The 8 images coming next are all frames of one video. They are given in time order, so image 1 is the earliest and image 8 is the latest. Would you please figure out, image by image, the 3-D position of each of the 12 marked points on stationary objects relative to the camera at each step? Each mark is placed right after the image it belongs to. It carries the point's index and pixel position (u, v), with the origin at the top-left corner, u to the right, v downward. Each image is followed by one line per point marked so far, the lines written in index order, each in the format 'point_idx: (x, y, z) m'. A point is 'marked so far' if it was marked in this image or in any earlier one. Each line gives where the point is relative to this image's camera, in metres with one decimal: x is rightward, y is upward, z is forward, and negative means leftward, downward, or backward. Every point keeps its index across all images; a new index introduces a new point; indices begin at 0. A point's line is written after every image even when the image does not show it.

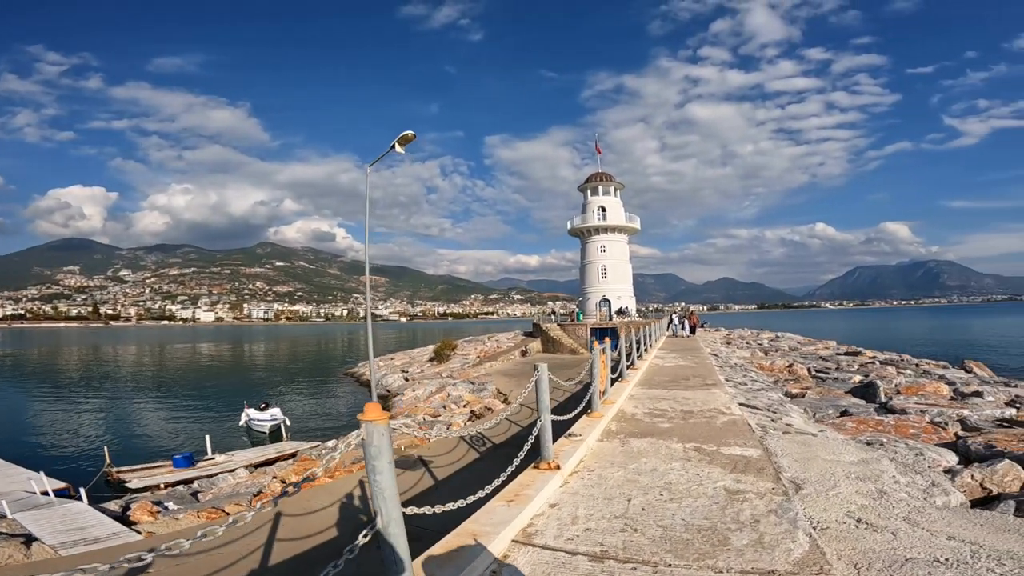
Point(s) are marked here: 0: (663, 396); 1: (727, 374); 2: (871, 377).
0: (+2.7, -1.9, +9.1) m
1: (+5.3, -2.1, +12.6) m
2: (+10.3, -2.6, +14.8) m
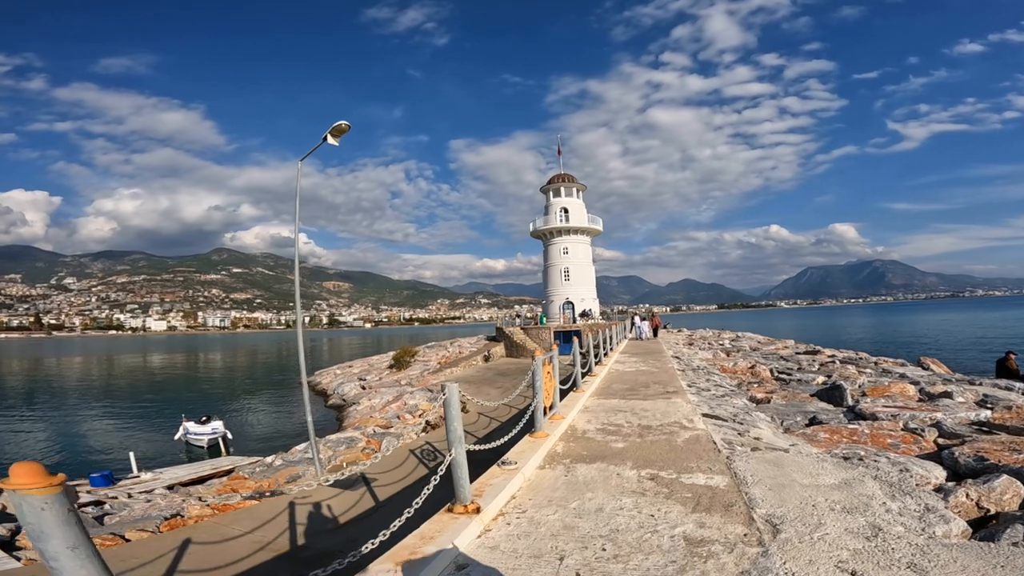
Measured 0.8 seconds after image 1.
0: (+1.7, -1.9, +8.1) m
1: (+4.1, -2.1, +11.8) m
2: (+8.9, -2.5, +14.4) m
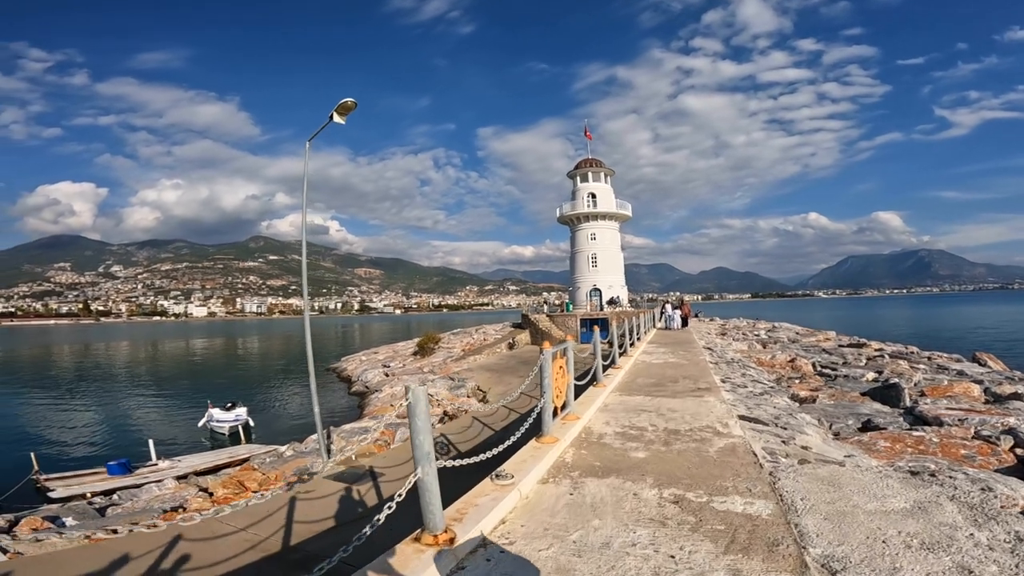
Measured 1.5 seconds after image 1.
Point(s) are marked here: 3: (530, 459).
0: (+1.9, -1.7, +7.2) m
1: (+4.5, -1.8, +10.8) m
2: (+9.4, -2.2, +13.0) m
3: (+0.2, -1.6, +4.7) m
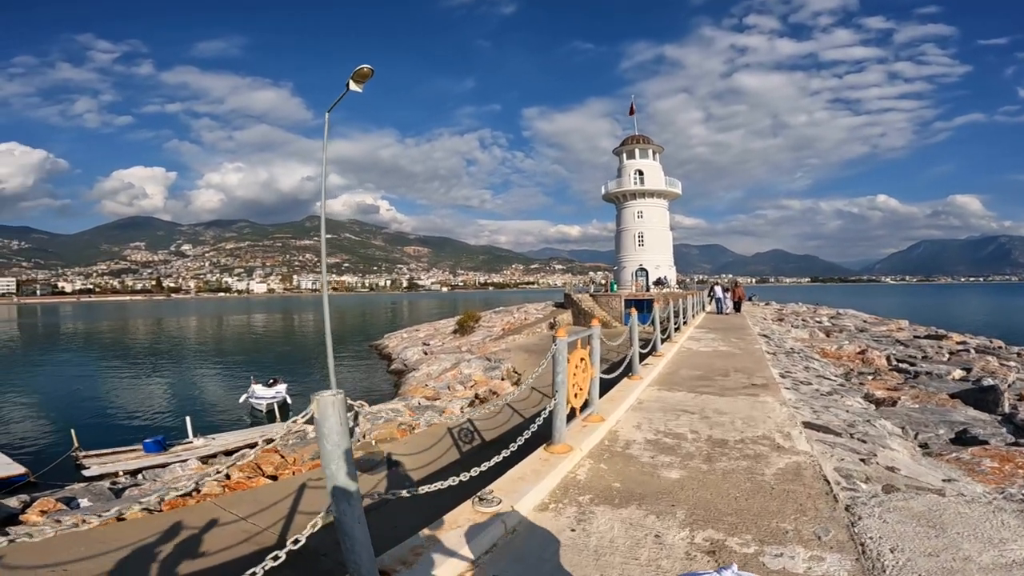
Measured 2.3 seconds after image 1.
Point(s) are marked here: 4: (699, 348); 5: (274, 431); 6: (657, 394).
0: (+2.0, -1.4, +6.1) m
1: (+5.0, -1.4, +9.4) m
2: (+10.1, -1.8, +11.2) m
3: (+0.1, -1.4, +3.8) m
4: (+4.1, -1.3, +11.3) m
5: (-8.0, -4.6, +17.3) m
6: (+1.9, -1.4, +6.9) m
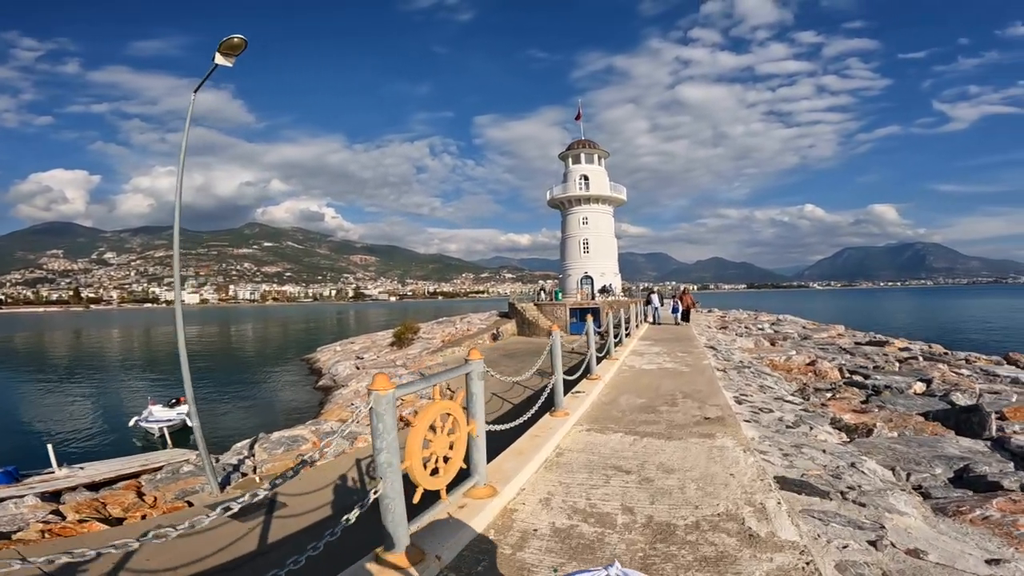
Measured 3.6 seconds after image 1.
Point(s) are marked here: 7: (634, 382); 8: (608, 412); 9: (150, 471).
0: (+0.9, -1.5, +4.4) m
1: (+3.5, -1.5, +8.0) m
2: (+8.4, -1.9, +10.3) m
3: (-0.8, -1.4, +1.9) m
4: (+2.4, -1.5, +9.8) m
5: (-10.1, -4.9, +14.6) m
6: (+0.7, -1.5, +5.3) m
7: (+1.9, -1.5, +8.3) m
8: (+1.2, -1.5, +6.3) m
9: (-9.9, -5.0, +13.7) m
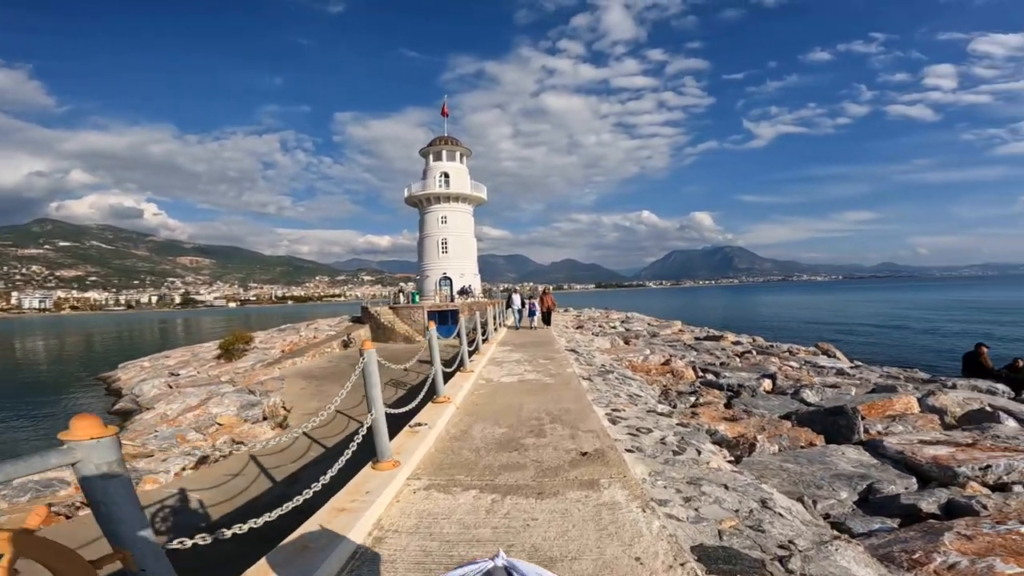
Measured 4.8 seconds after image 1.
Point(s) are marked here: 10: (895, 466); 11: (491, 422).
0: (-0.2, -1.5, +2.9) m
1: (+1.3, -1.5, +7.1) m
2: (+5.4, -1.8, +10.6) m
3: (-1.2, -1.4, 0.0) m
4: (-0.2, -1.5, +8.5) m
5: (-13.5, -5.1, +9.8) m
6: (-0.6, -1.5, +3.6) m
7: (-0.3, -1.5, +6.9) m
8: (-0.5, -1.5, +4.7) m
9: (-13.1, -5.2, +9.0) m
10: (+4.2, -2.0, +5.6) m
11: (-0.2, -1.5, +5.9) m
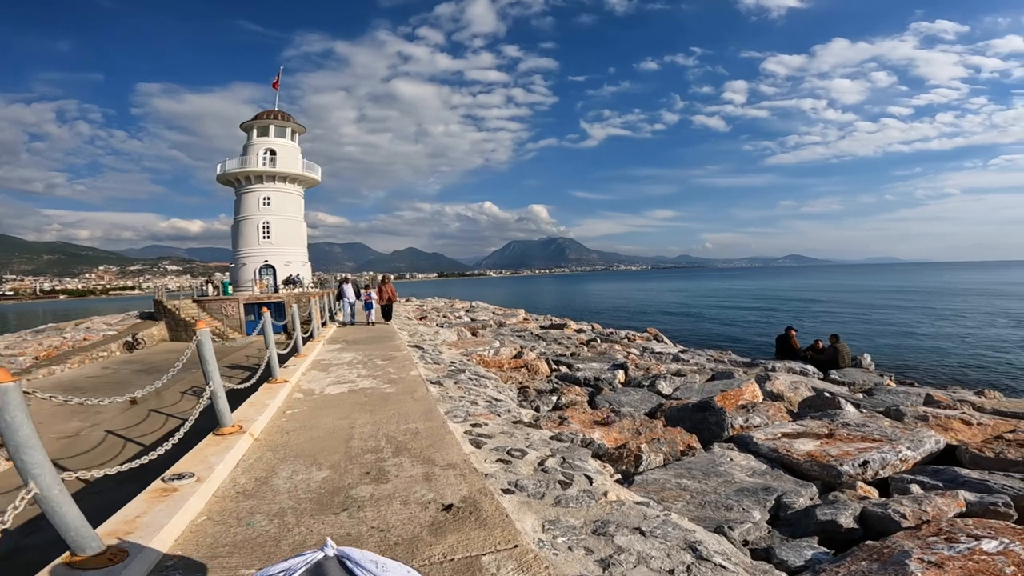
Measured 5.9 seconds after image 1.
0: (-0.7, -1.4, +1.3) m
1: (-0.5, -1.4, +5.7) m
2: (+2.3, -1.6, +10.4) m
3: (-0.8, -1.4, -1.7) m
4: (-2.4, -1.3, +6.6) m
5: (-15.5, -5.0, +3.9) m
6: (-1.3, -1.4, +1.9) m
7: (-2.0, -1.4, +5.1) m
8: (-1.5, -1.4, +3.0) m
9: (-14.8, -5.1, +3.3) m
10: (+2.7, -1.8, +5.2) m
11: (-1.6, -1.4, +4.2) m
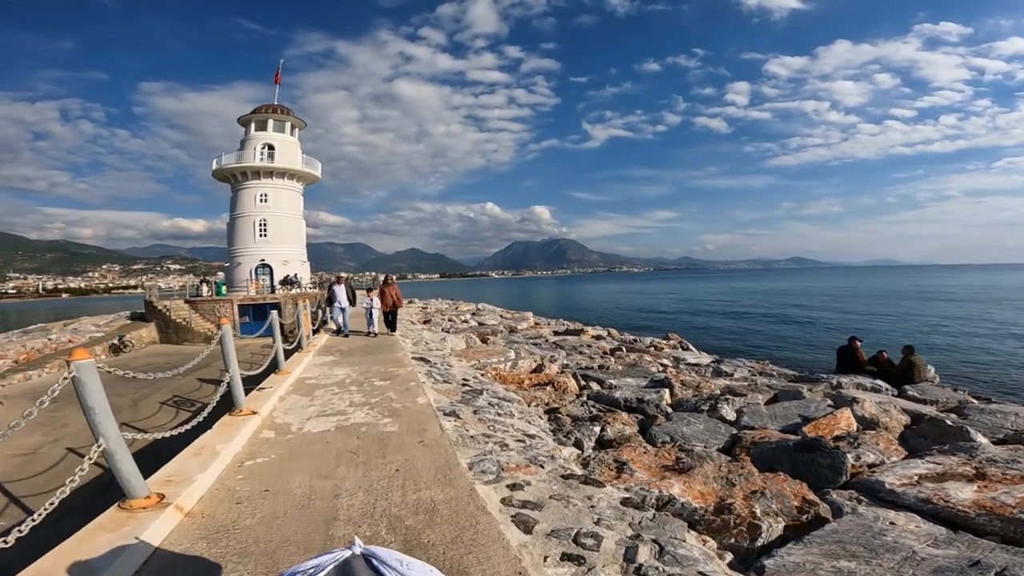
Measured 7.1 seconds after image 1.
0: (-0.3, -1.4, -0.3) m
1: (-0.1, -1.4, +4.2) m
2: (+2.7, -1.7, +8.8) m
3: (-0.4, -1.4, -3.3) m
4: (-2.0, -1.3, +5.1) m
5: (-15.1, -5.0, +2.3) m
6: (-0.9, -1.5, +0.3) m
7: (-1.6, -1.4, +3.5) m
8: (-1.1, -1.4, +1.4) m
9: (-14.4, -5.0, +1.7) m
10: (+3.1, -1.9, +3.6) m
11: (-1.2, -1.4, +2.6) m
